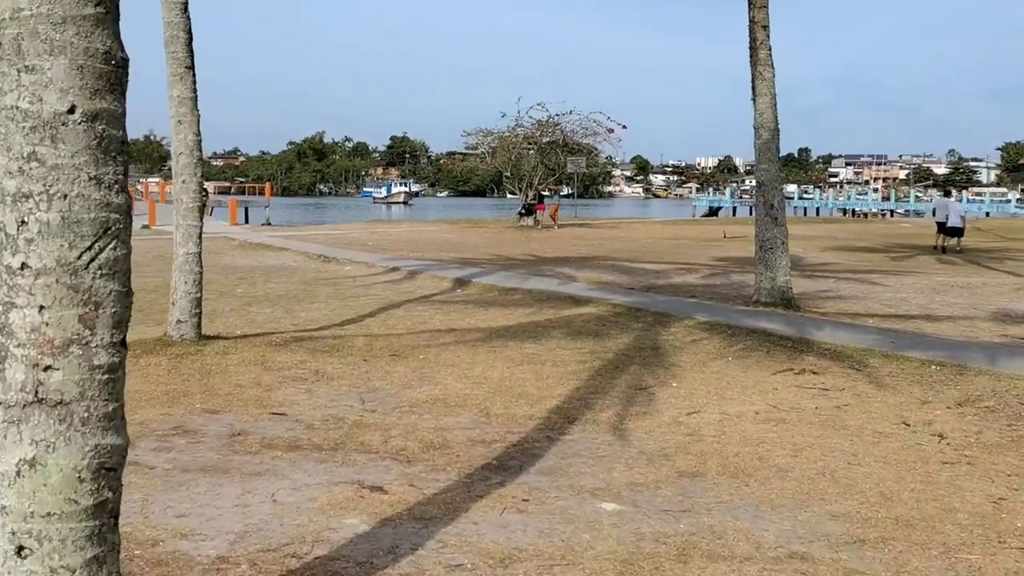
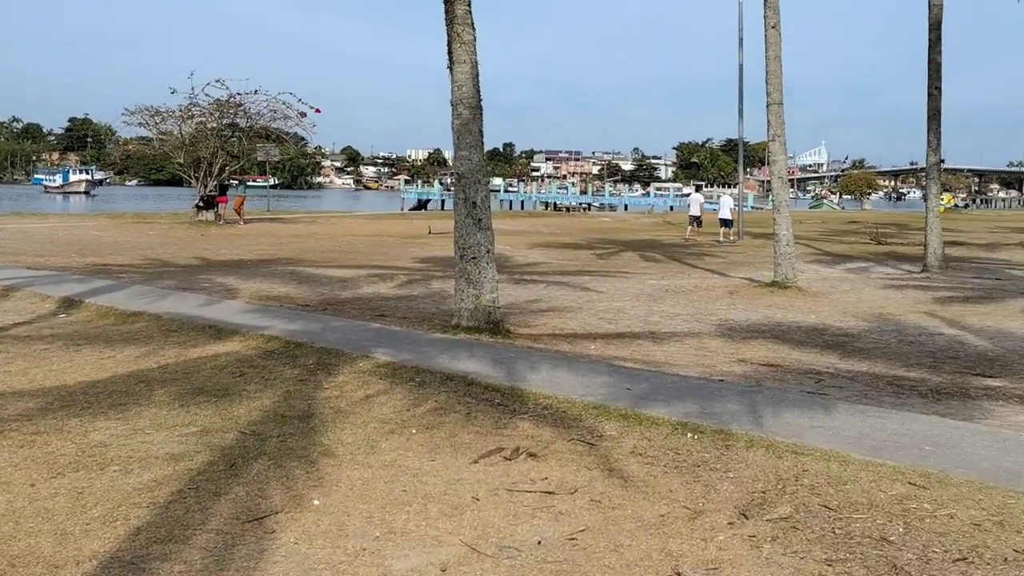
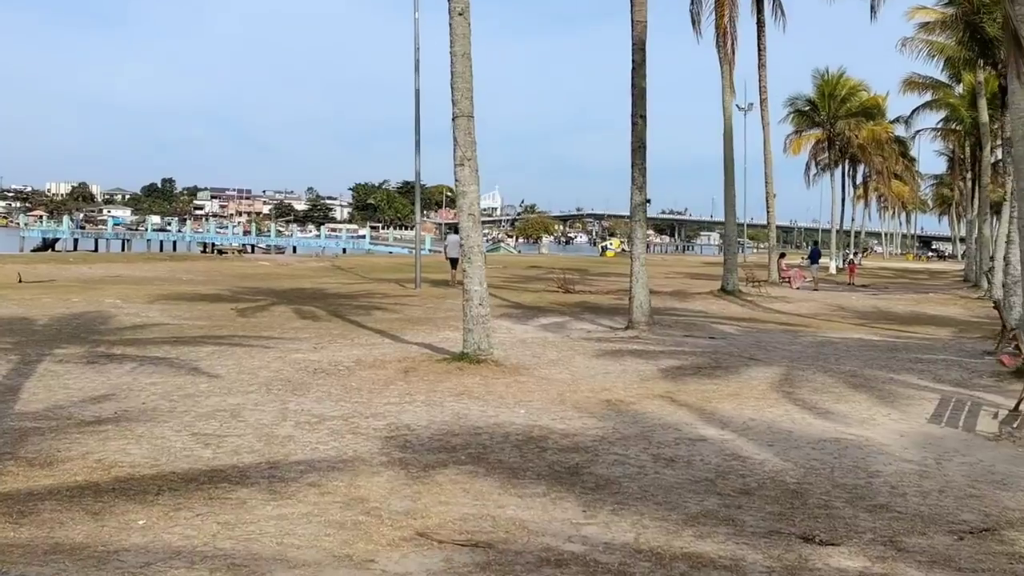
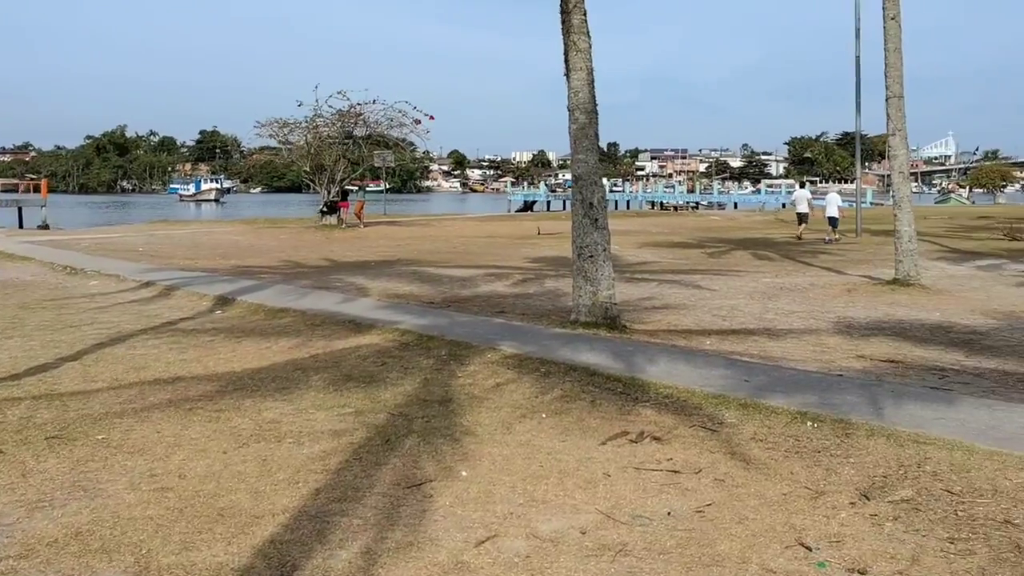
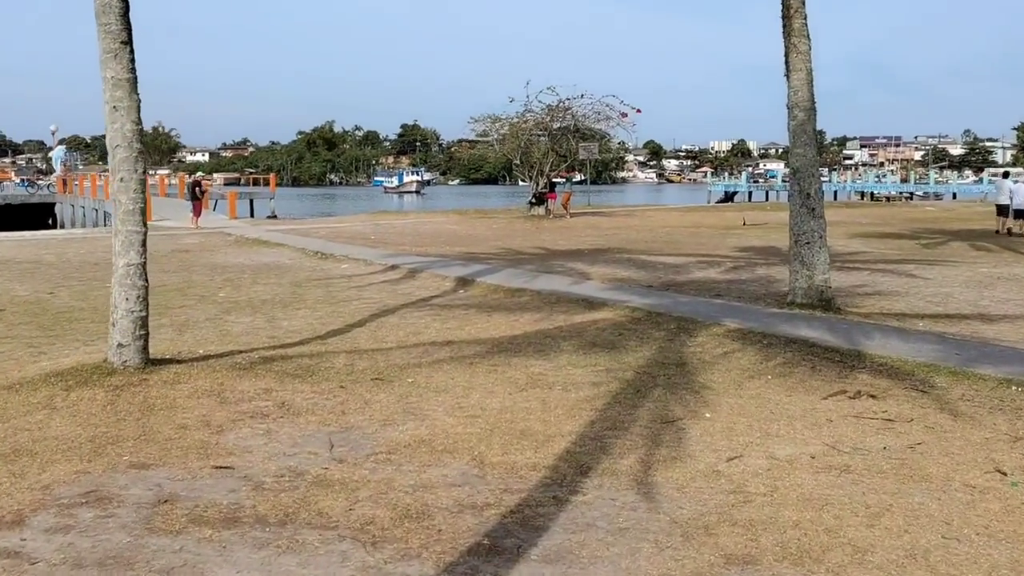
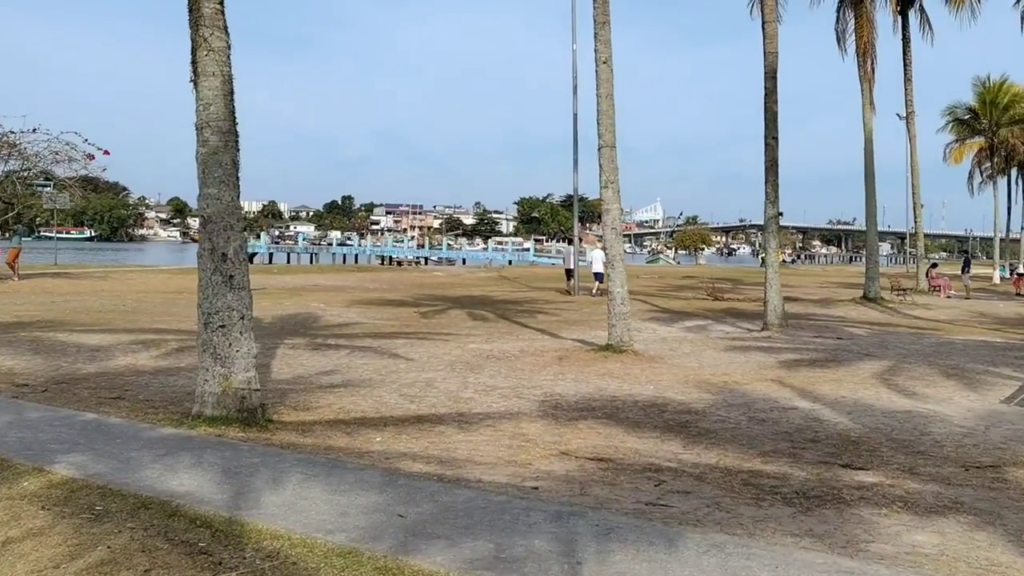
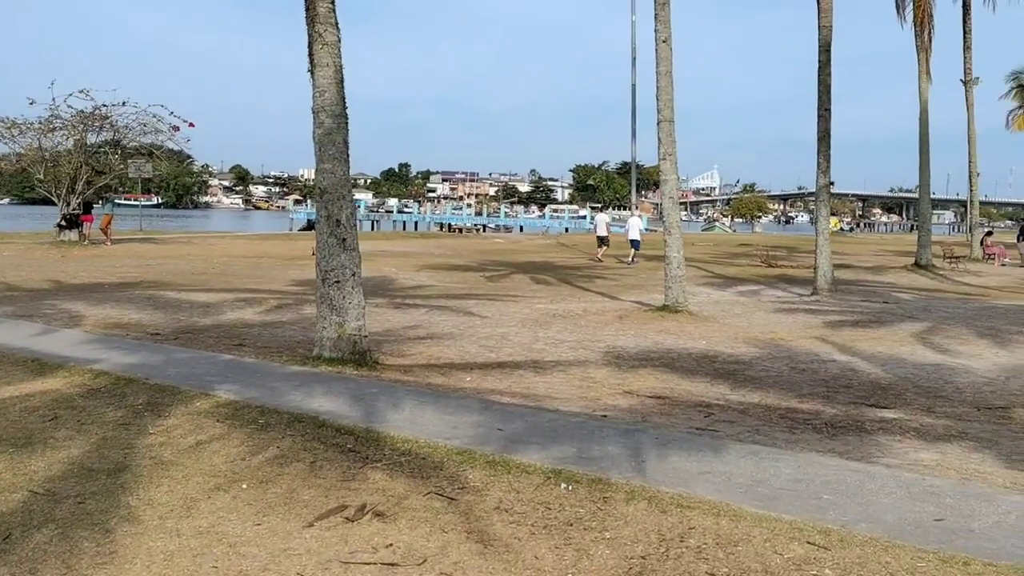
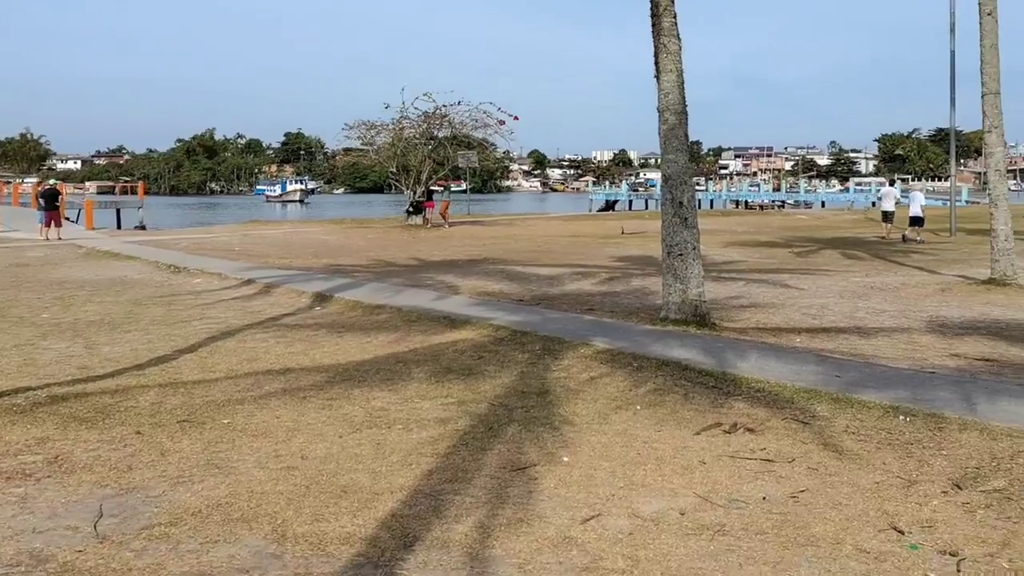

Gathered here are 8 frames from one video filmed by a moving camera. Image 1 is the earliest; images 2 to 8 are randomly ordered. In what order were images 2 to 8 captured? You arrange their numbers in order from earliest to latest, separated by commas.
5, 8, 4, 2, 7, 6, 3
